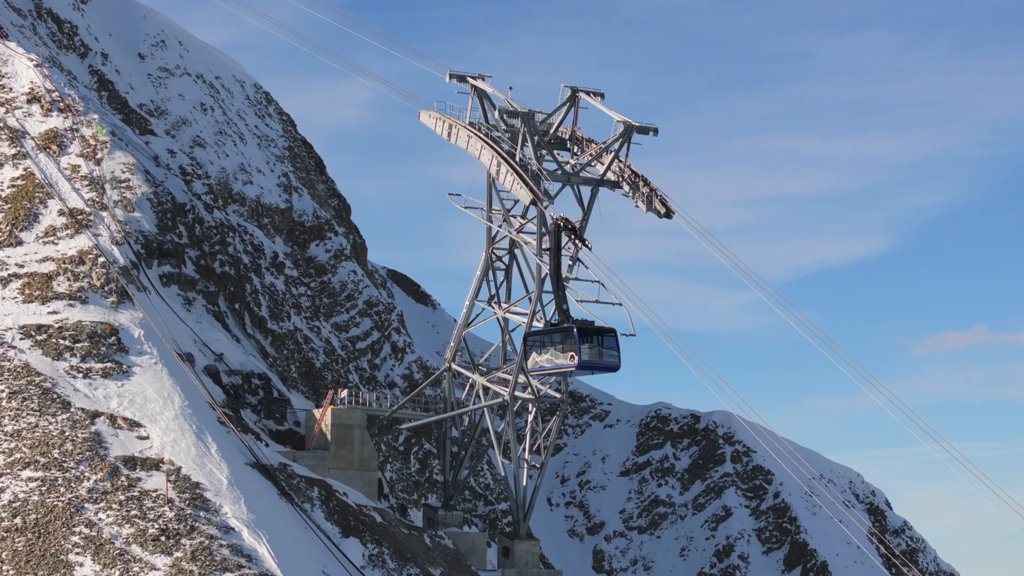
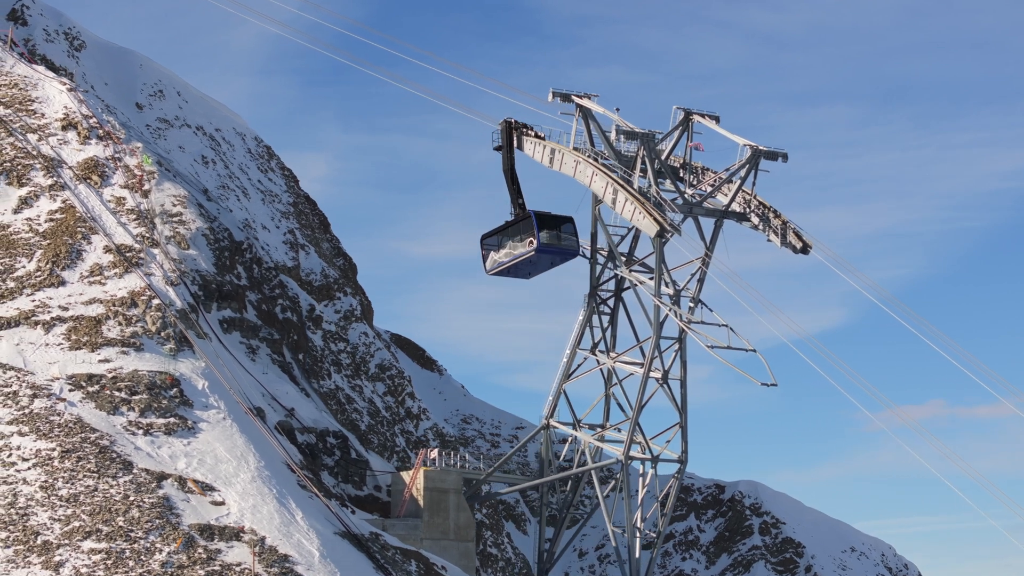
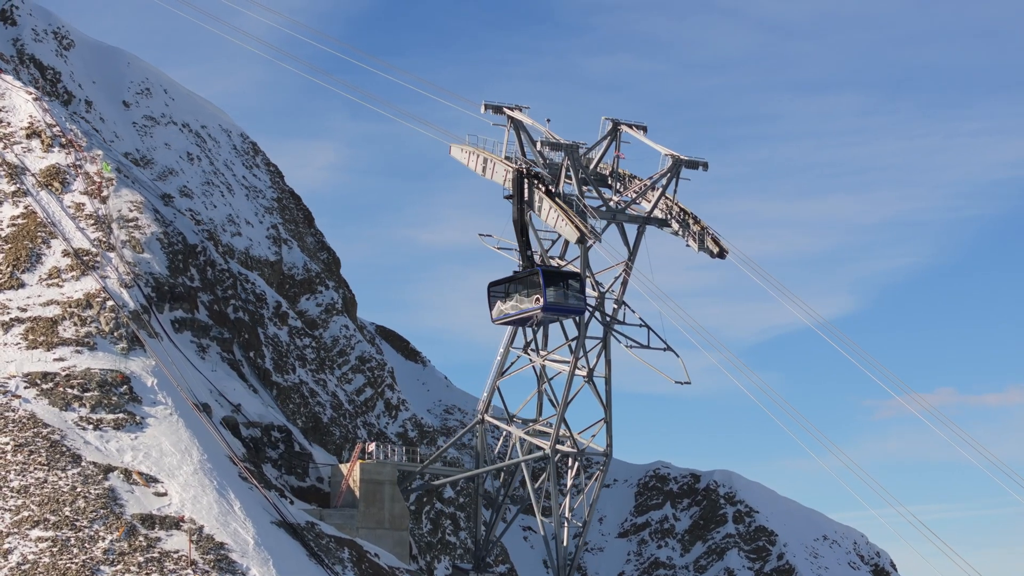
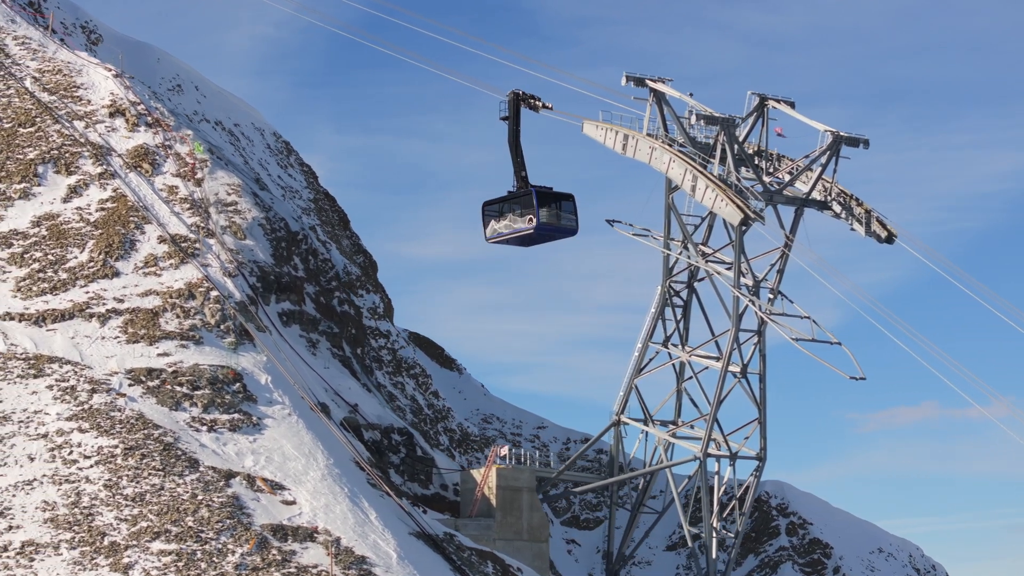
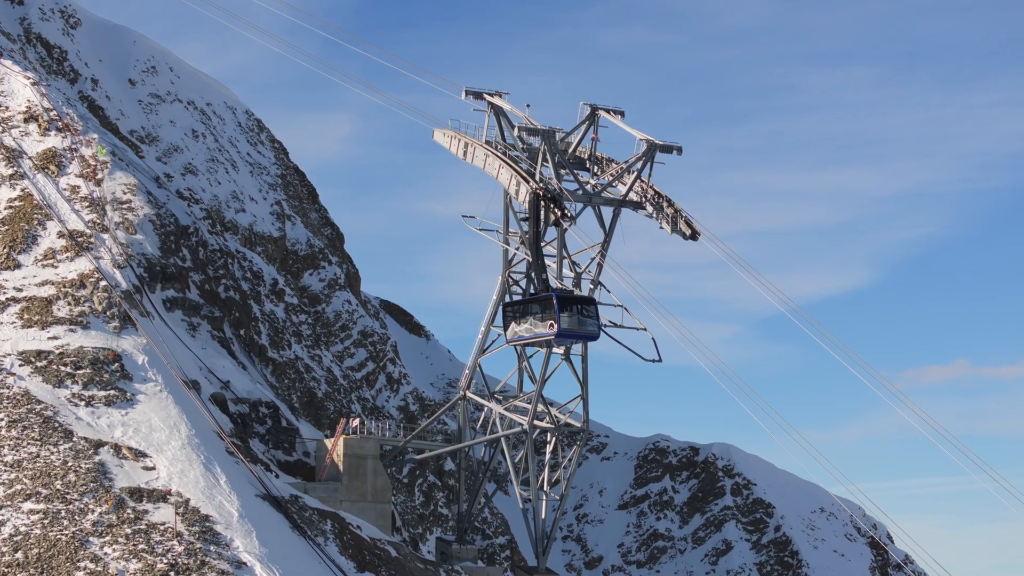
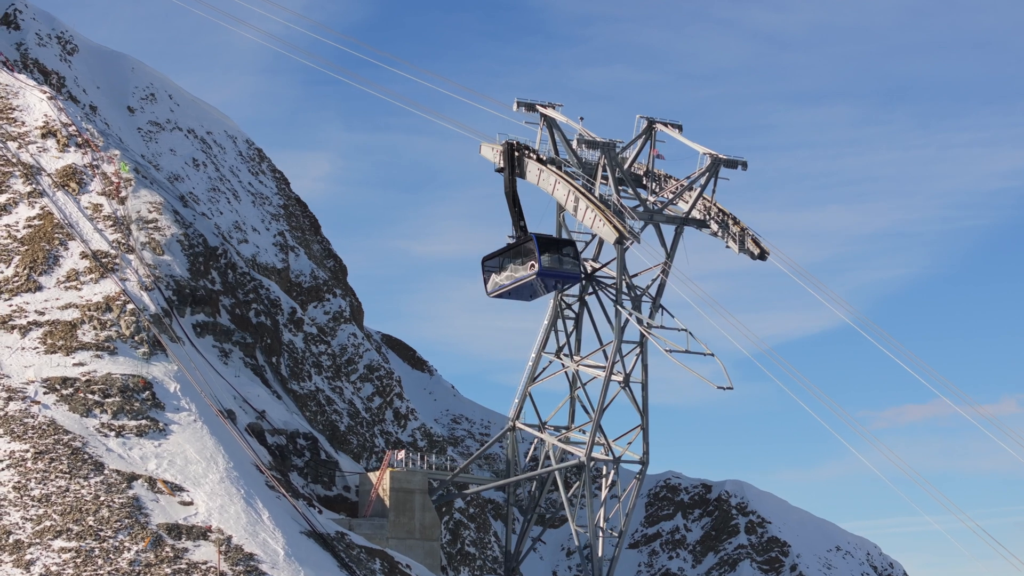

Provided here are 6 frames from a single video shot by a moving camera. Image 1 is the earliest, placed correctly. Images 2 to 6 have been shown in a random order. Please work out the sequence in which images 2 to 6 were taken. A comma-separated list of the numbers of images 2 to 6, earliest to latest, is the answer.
5, 3, 6, 2, 4
